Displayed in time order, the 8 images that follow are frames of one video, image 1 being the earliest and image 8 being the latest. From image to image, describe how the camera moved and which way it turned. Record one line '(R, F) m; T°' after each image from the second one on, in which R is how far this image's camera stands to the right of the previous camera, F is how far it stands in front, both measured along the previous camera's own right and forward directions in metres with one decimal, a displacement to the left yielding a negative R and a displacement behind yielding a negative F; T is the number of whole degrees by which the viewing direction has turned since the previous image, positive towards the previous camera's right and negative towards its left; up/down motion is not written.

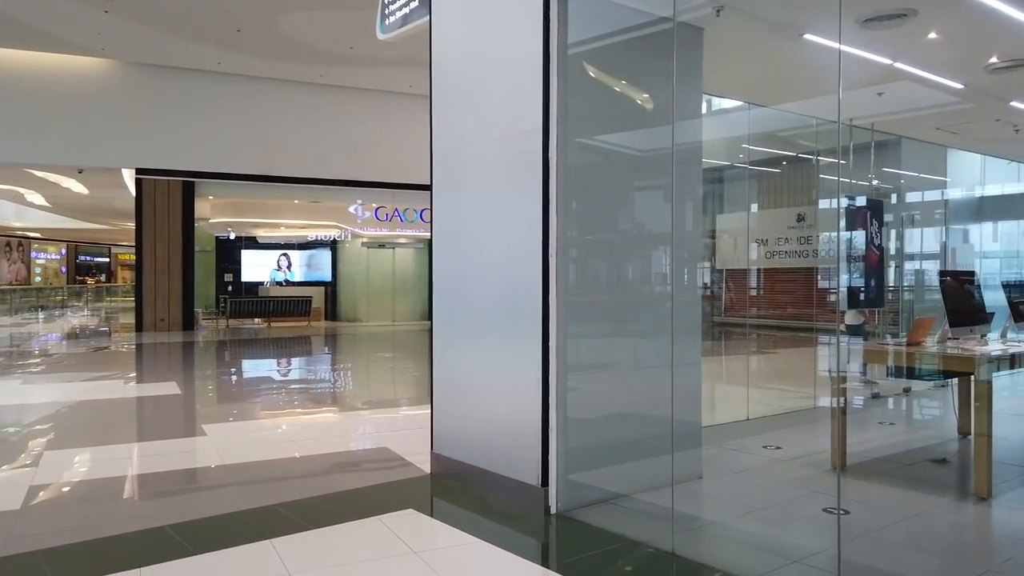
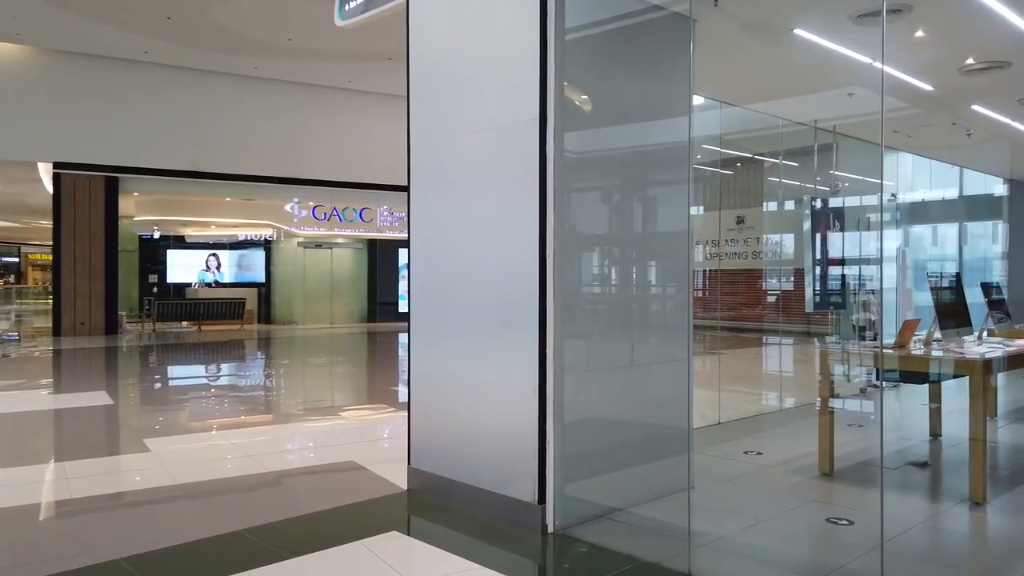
(-0.2, +0.2) m; +5°
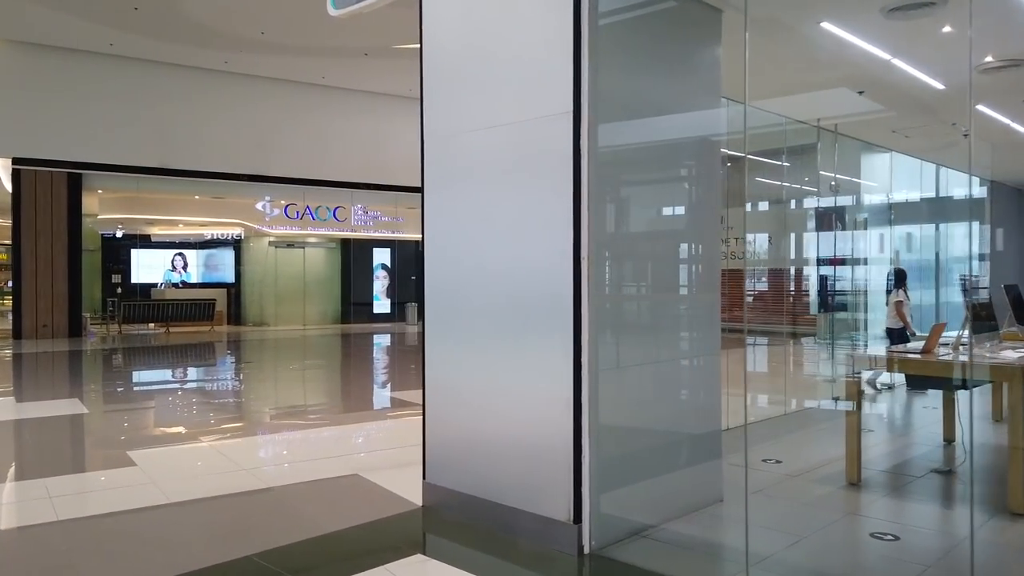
(-0.2, +0.2) m; +3°
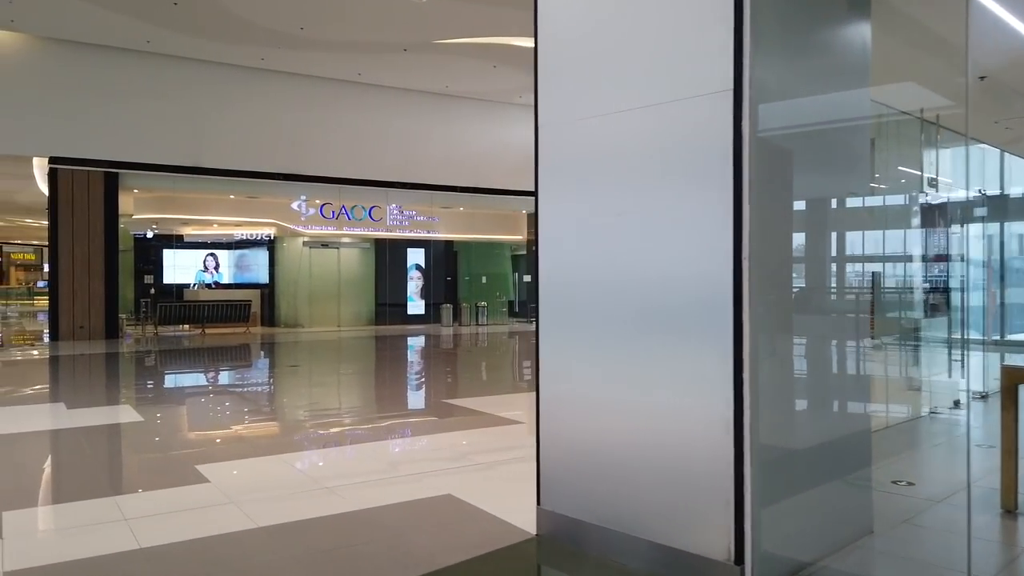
(-0.4, +0.3) m; -1°
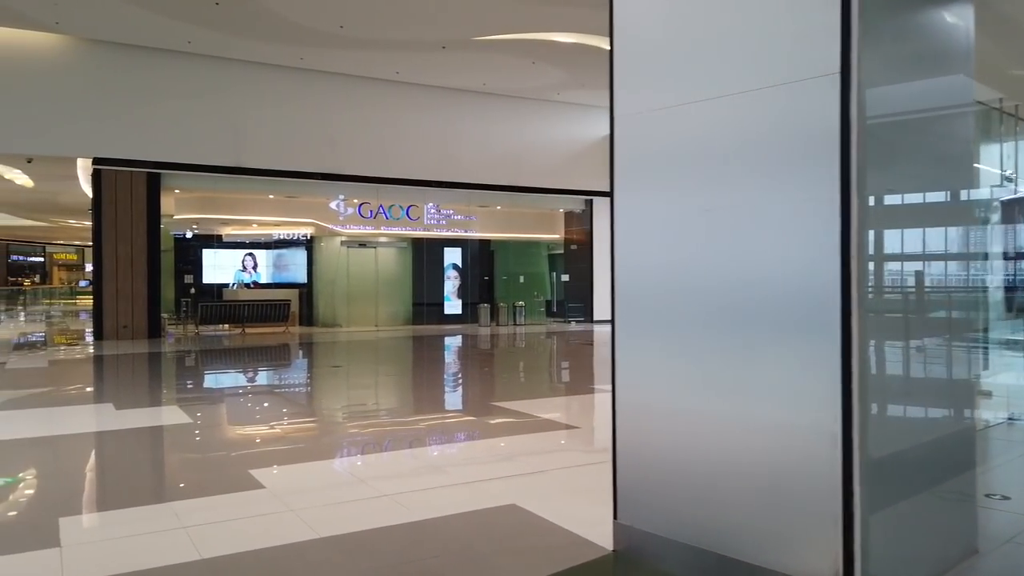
(-0.1, +0.1) m; -2°
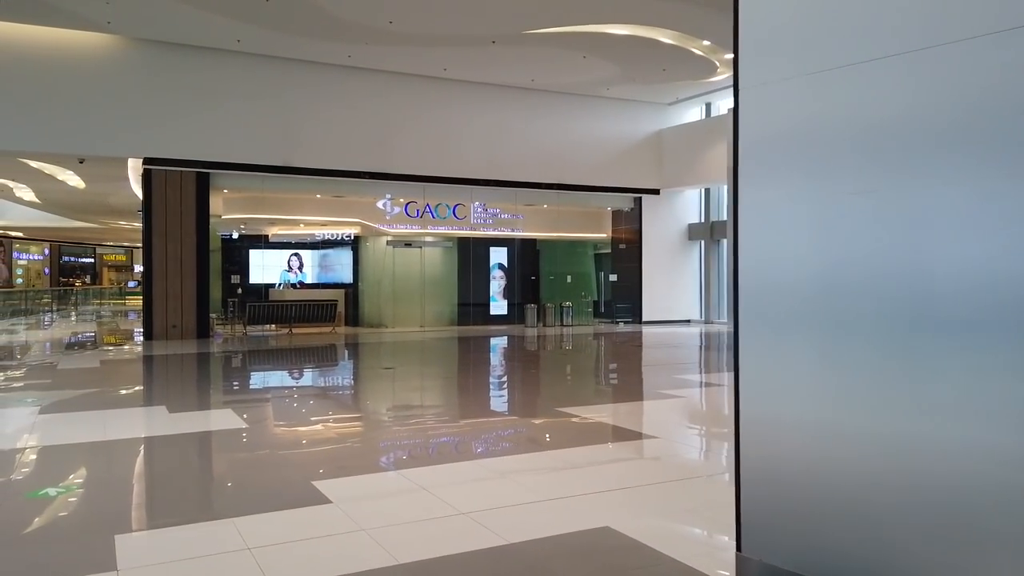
(-0.2, +0.3) m; -3°
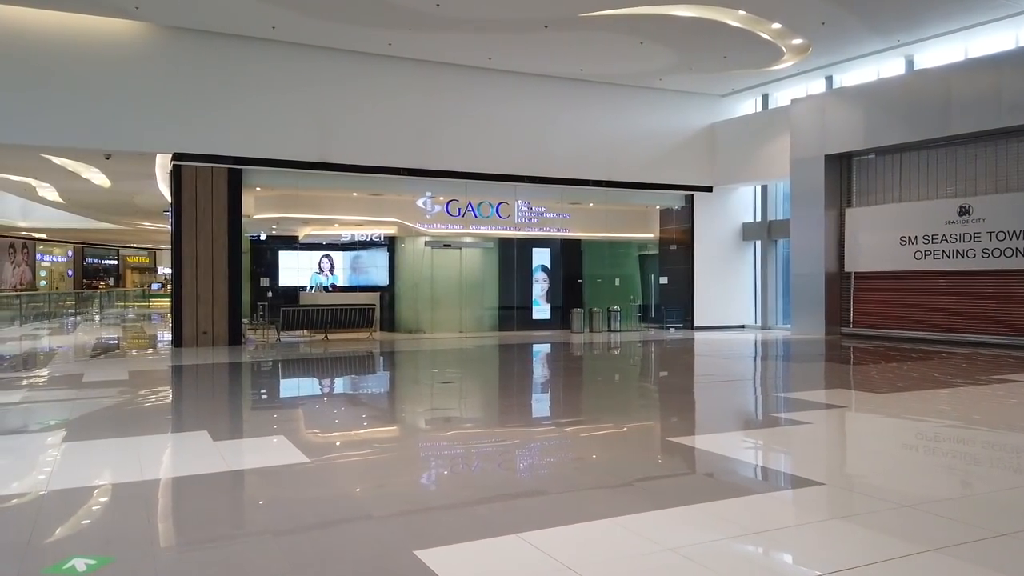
(-0.5, +0.8) m; -1°
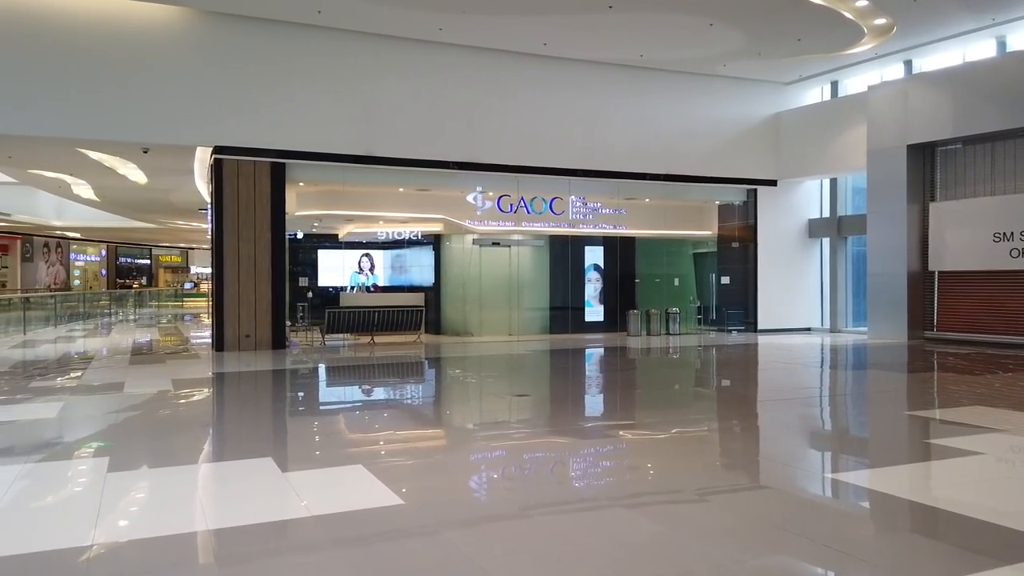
(-0.5, +0.7) m; -2°
